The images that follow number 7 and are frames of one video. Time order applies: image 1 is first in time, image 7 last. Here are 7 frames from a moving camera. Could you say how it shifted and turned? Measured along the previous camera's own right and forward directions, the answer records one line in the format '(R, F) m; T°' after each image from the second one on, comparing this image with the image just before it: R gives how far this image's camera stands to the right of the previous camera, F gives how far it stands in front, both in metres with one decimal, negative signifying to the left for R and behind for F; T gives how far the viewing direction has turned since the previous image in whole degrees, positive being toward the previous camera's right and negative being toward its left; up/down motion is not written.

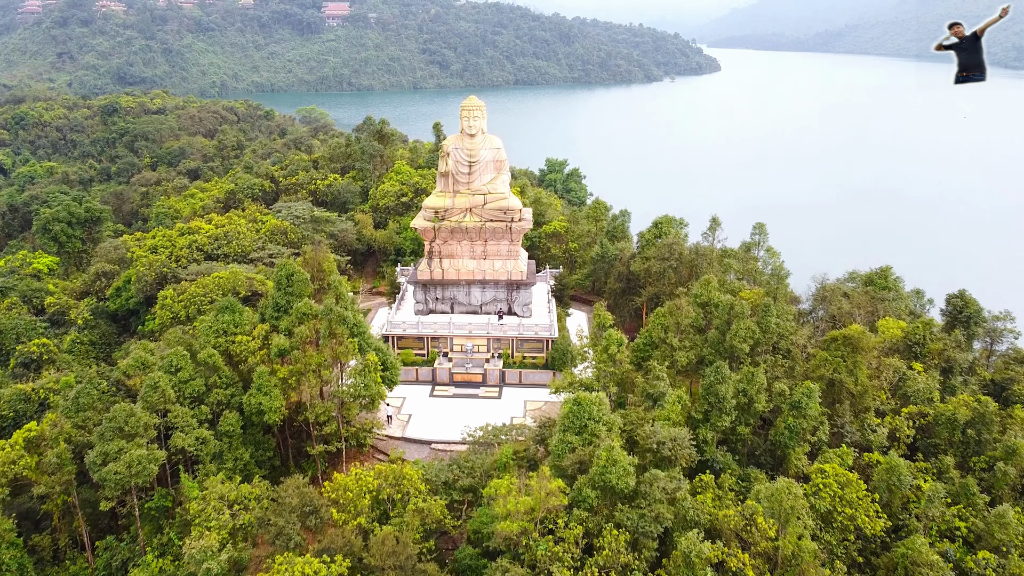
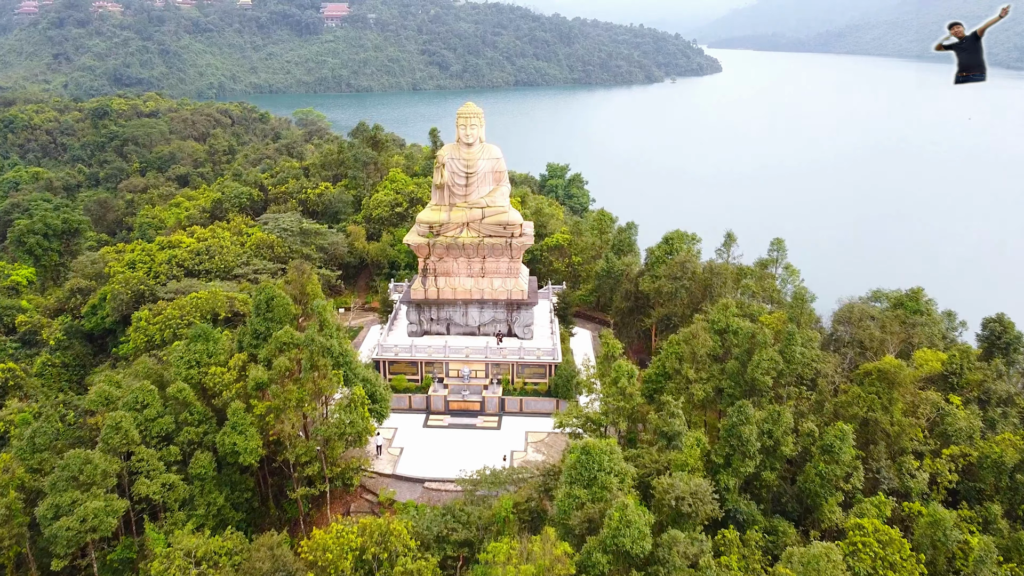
(0.0, +1.1) m; 0°
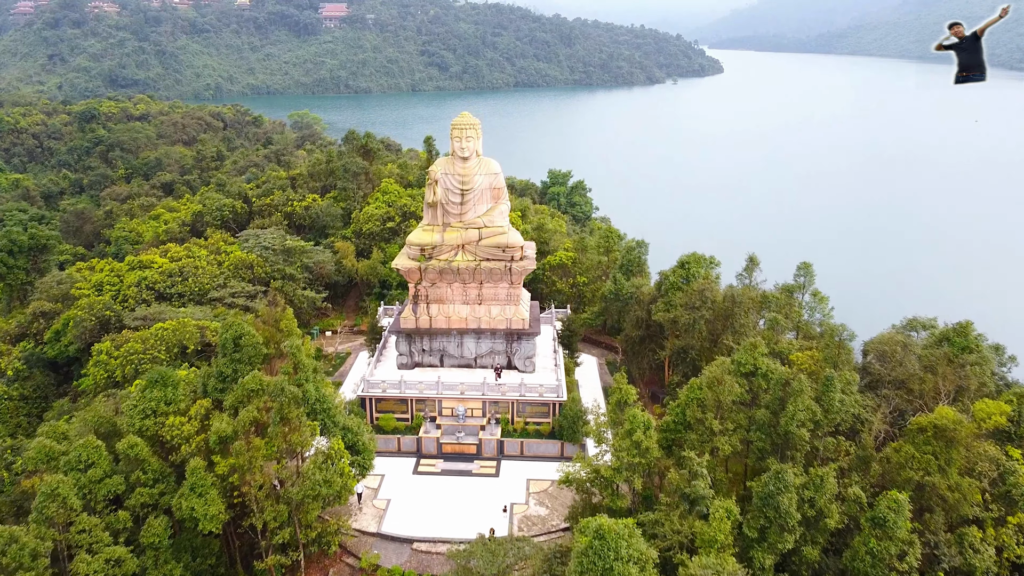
(0.0, +1.5) m; 0°
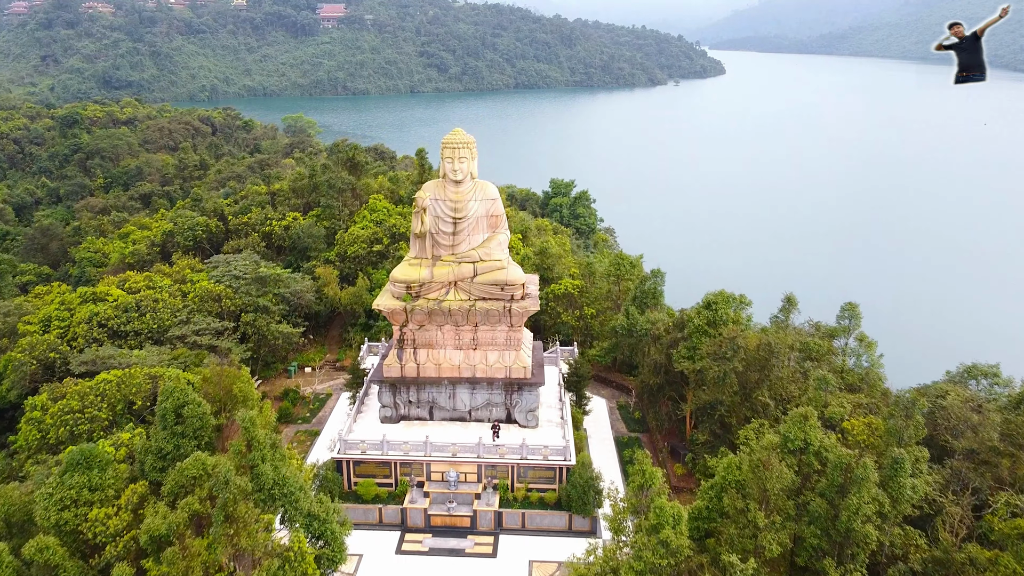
(0.0, +1.9) m; 0°
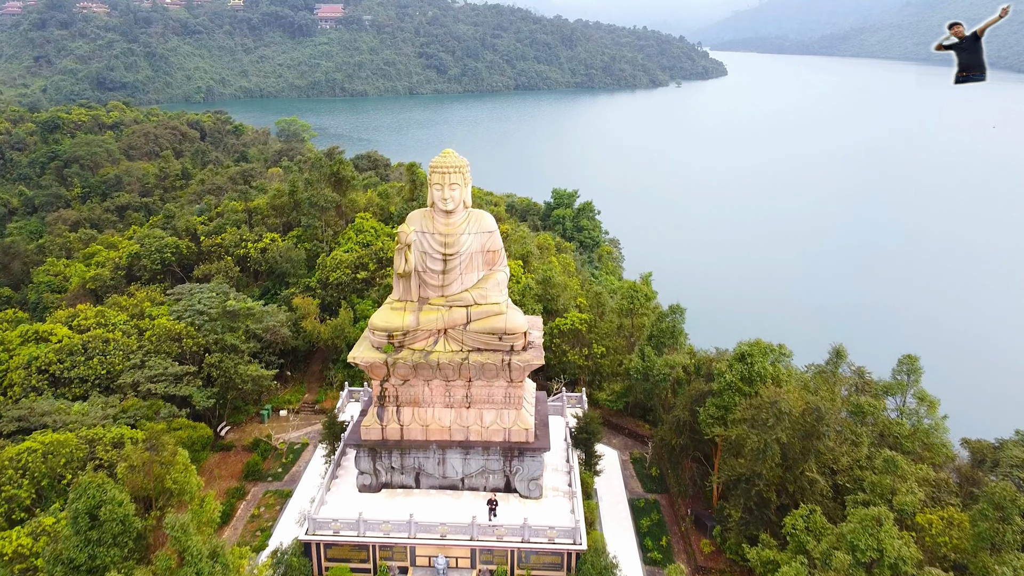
(0.0, +1.8) m; 0°
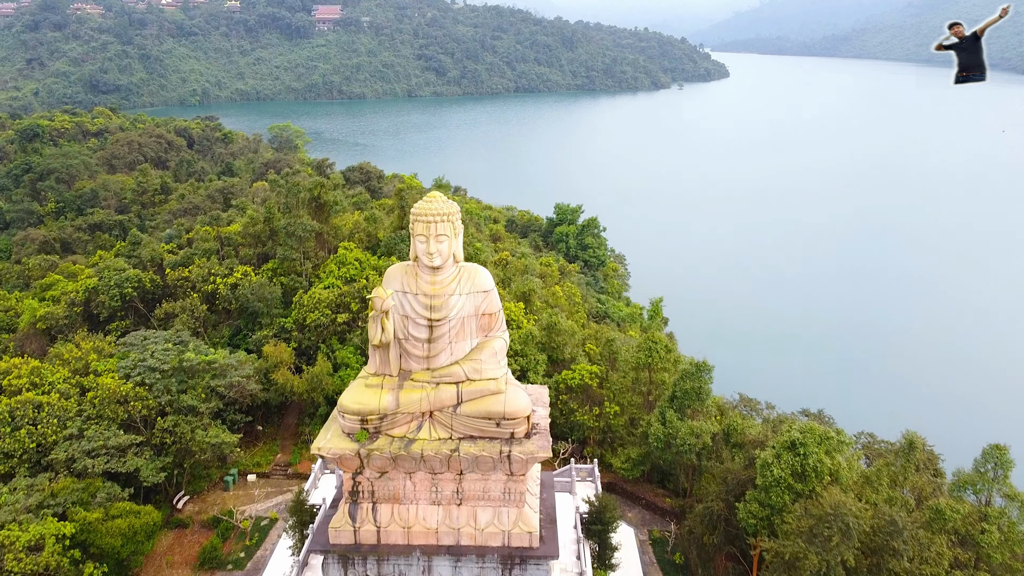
(0.0, +1.9) m; 0°
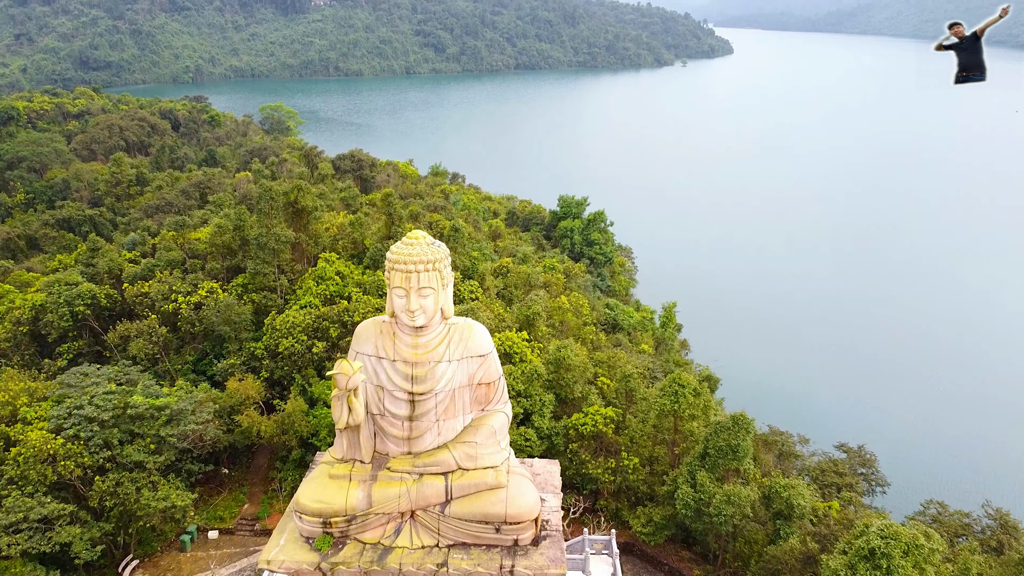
(0.0, +1.9) m; 0°
